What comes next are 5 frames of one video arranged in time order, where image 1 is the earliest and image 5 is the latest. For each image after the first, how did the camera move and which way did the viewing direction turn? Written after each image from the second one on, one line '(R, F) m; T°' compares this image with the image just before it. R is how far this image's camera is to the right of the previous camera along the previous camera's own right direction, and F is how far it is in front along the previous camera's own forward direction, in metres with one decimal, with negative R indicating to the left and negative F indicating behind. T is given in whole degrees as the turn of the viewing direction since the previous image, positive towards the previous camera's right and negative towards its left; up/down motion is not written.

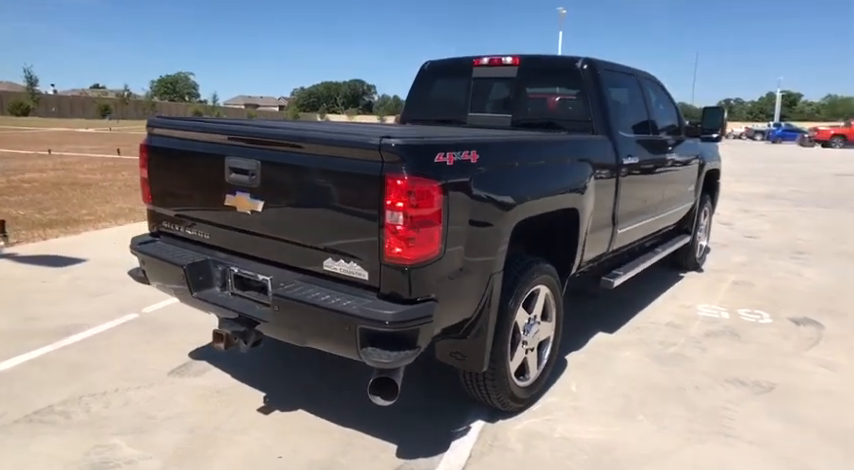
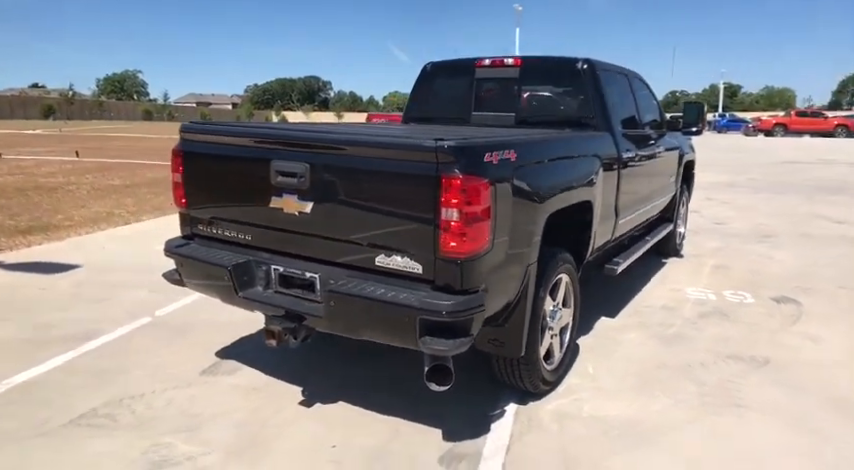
(-0.3, -0.1) m; +4°
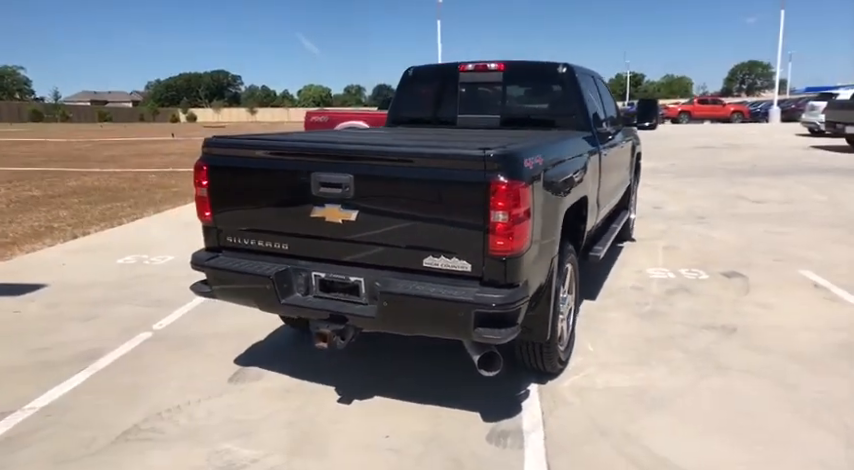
(-0.5, -0.2) m; +7°
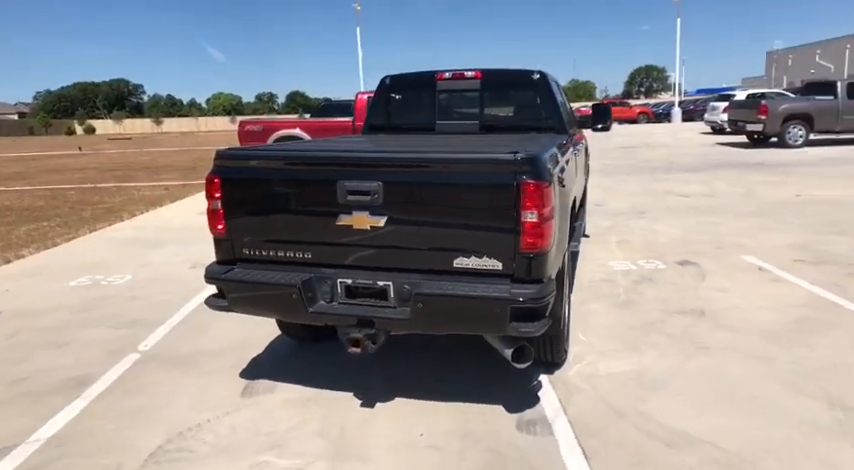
(-0.5, -0.1) m; +7°
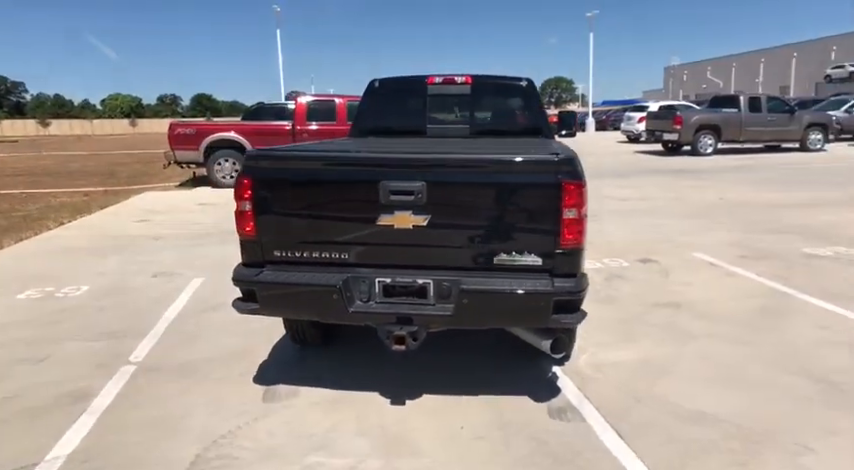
(-0.6, 0.0) m; +8°
